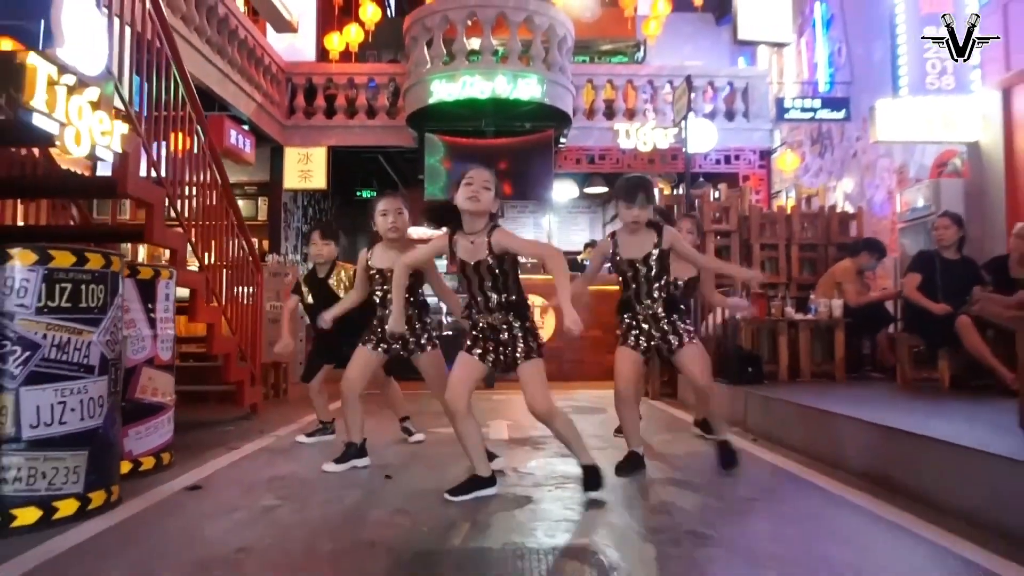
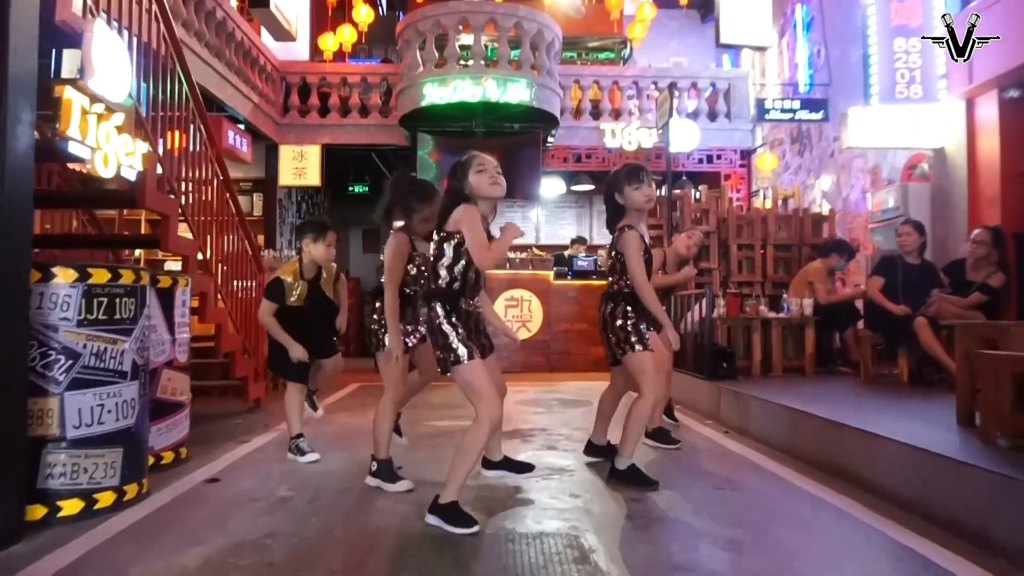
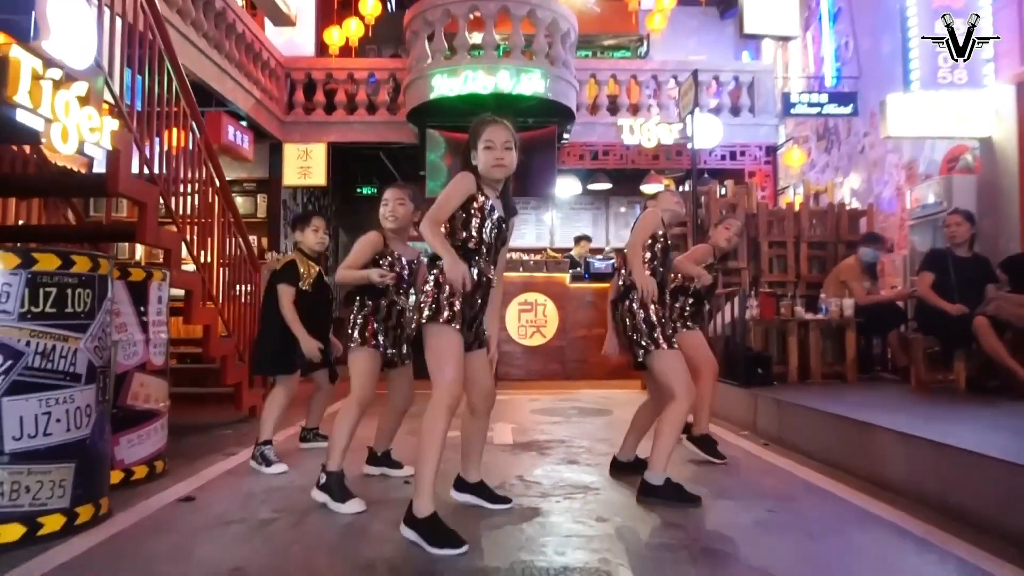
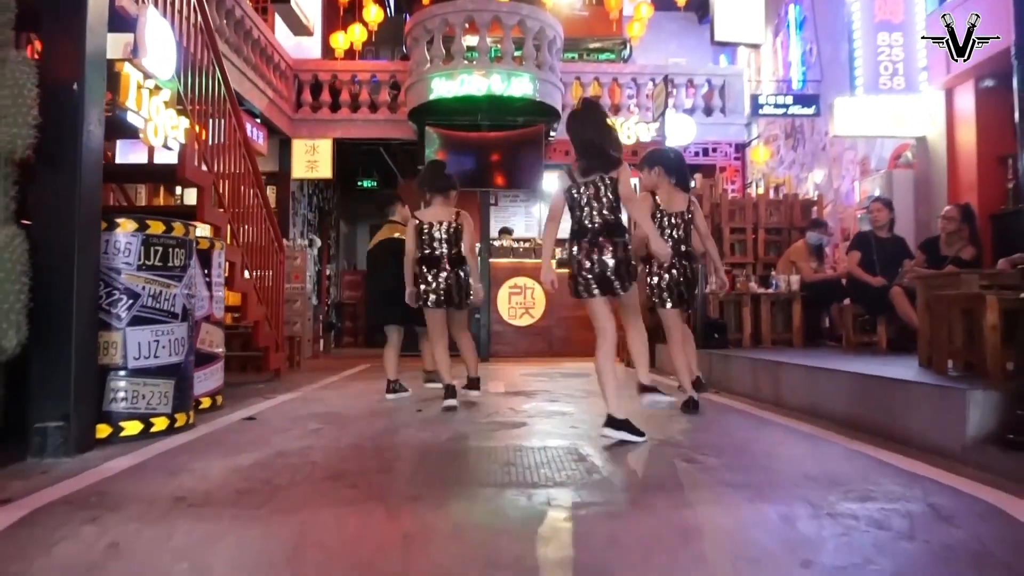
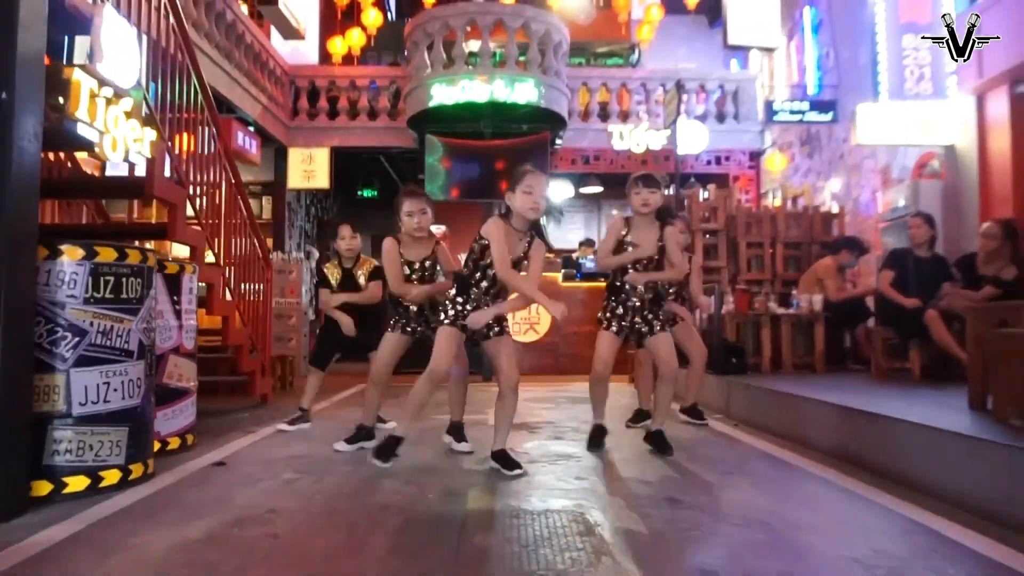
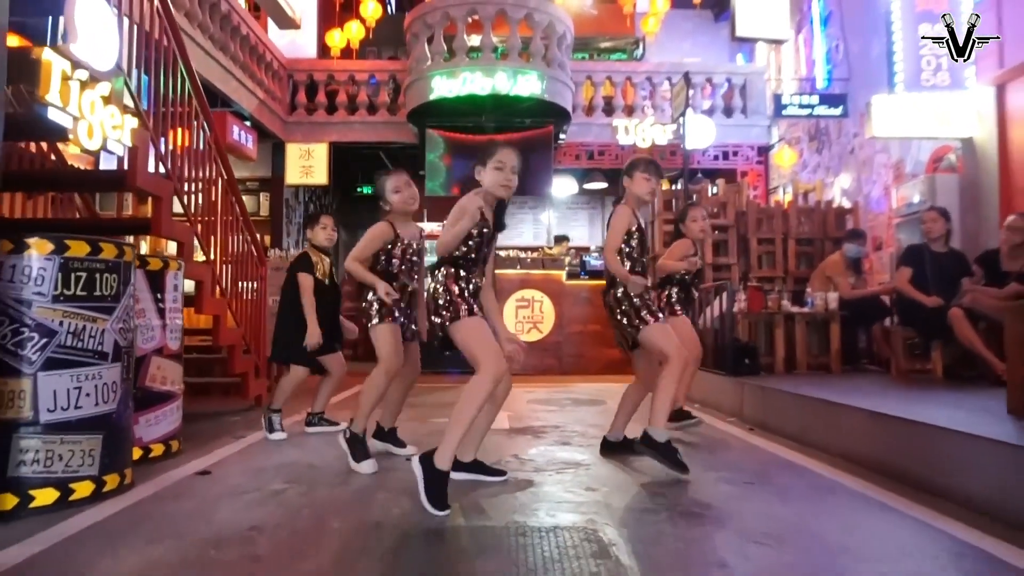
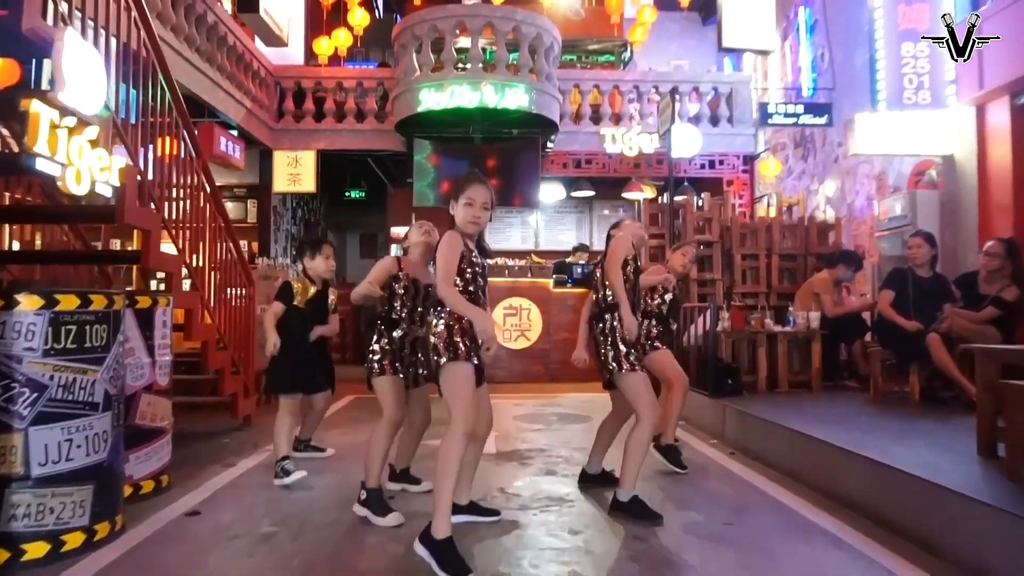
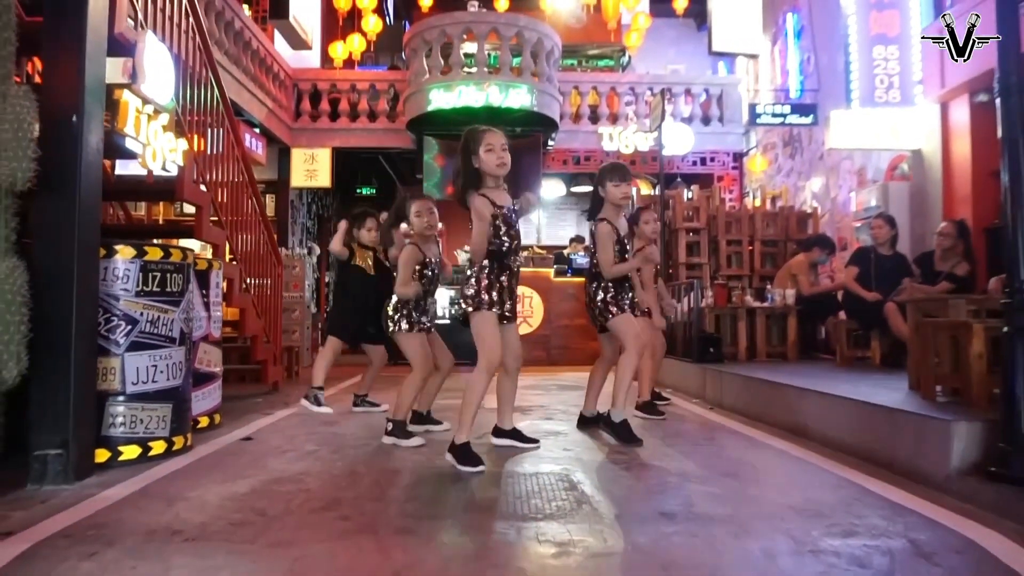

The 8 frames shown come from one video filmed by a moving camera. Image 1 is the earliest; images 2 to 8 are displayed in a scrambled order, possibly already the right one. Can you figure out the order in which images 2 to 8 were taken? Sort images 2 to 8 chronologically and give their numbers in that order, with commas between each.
5, 8, 2, 7, 3, 6, 4
